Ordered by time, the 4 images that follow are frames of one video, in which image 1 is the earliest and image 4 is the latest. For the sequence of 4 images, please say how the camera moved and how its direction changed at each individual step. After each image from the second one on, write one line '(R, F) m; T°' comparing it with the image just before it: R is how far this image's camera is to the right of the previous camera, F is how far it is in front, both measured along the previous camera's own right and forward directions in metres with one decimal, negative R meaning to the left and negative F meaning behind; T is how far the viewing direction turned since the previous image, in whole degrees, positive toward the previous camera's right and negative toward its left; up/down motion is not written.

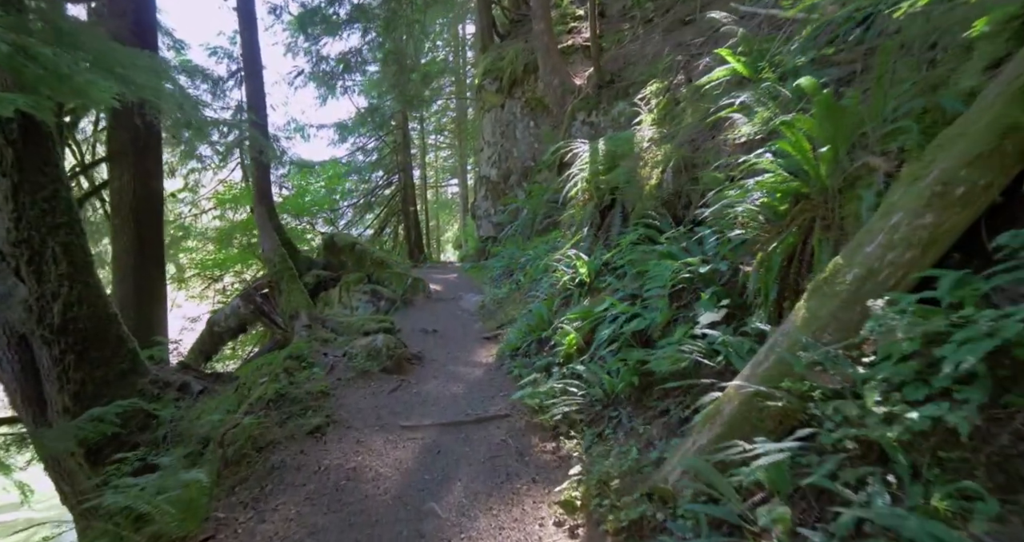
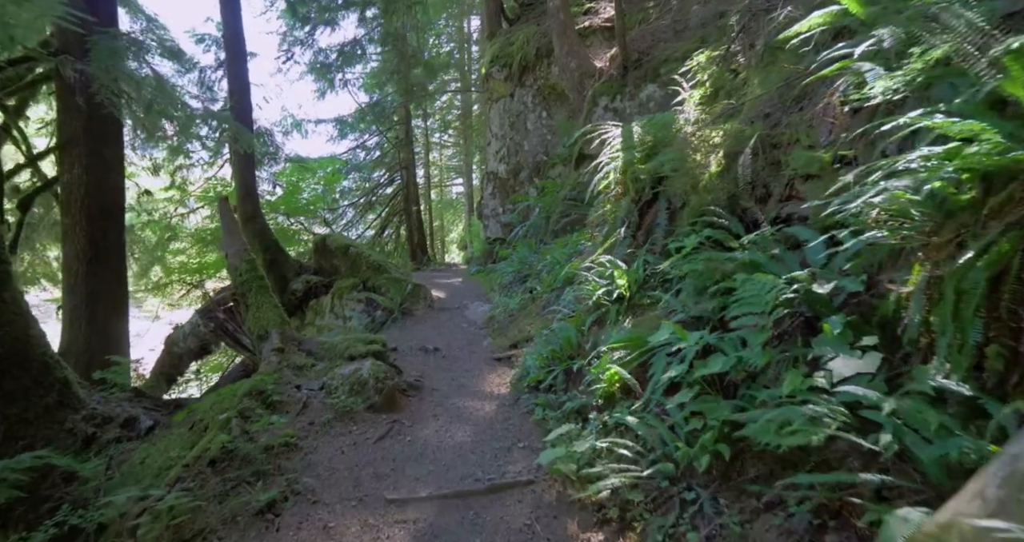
(-0.1, +1.3) m; -1°
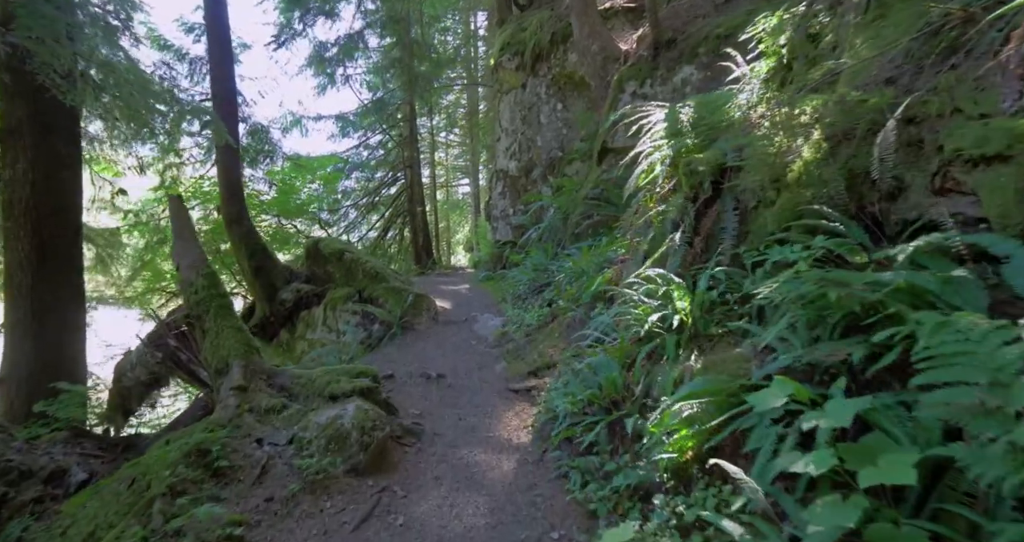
(-0.1, +1.2) m; -1°
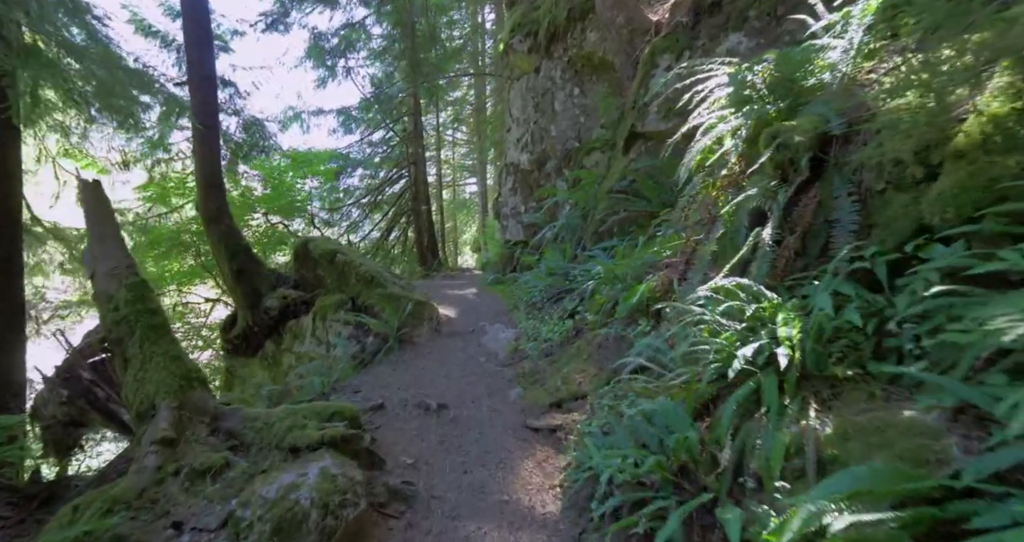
(-0.1, +1.2) m; -1°
